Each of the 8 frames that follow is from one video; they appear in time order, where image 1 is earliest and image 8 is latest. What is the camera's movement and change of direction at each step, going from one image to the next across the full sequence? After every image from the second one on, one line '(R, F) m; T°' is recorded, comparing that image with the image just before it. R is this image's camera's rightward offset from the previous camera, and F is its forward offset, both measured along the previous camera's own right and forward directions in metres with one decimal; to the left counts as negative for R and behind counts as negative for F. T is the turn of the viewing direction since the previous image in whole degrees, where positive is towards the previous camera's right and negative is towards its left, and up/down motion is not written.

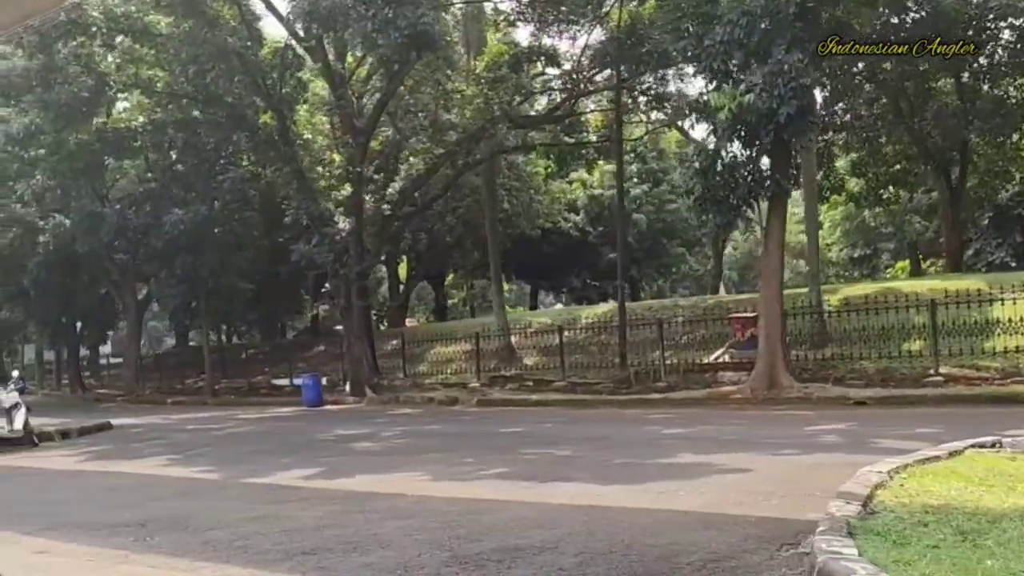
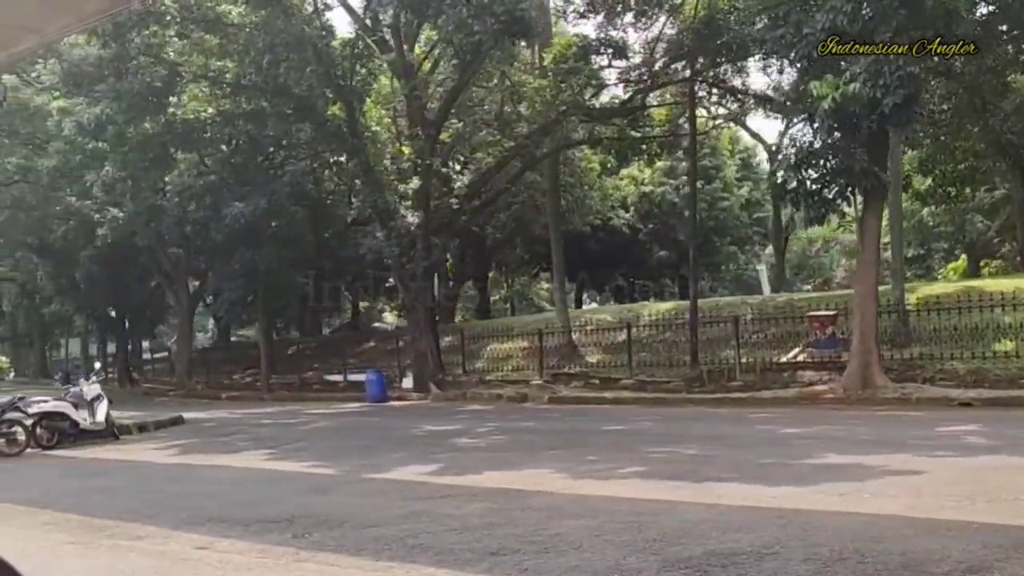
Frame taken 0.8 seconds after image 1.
(-1.1, +0.3) m; -1°
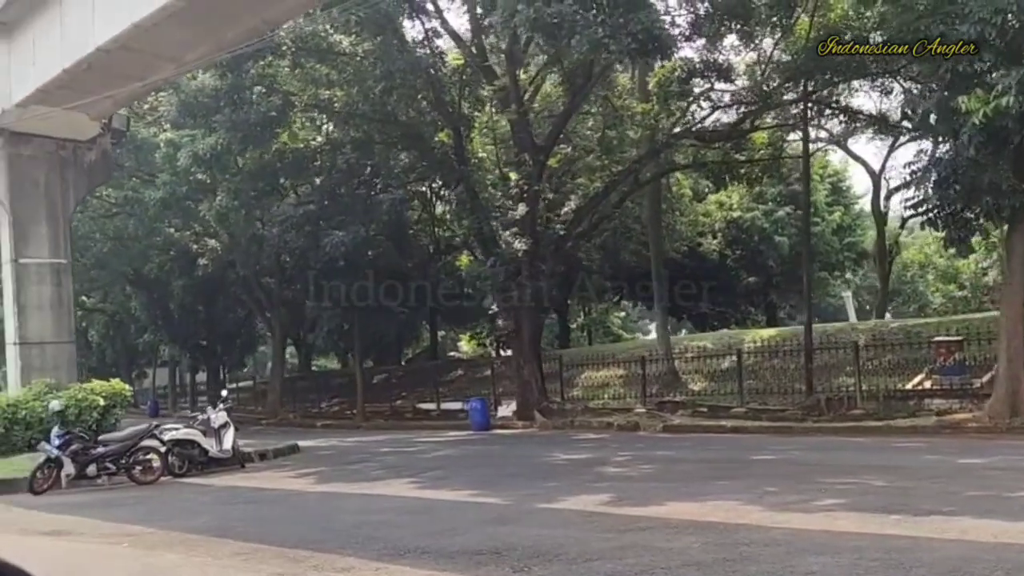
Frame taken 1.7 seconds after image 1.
(-1.1, +0.3) m; -3°
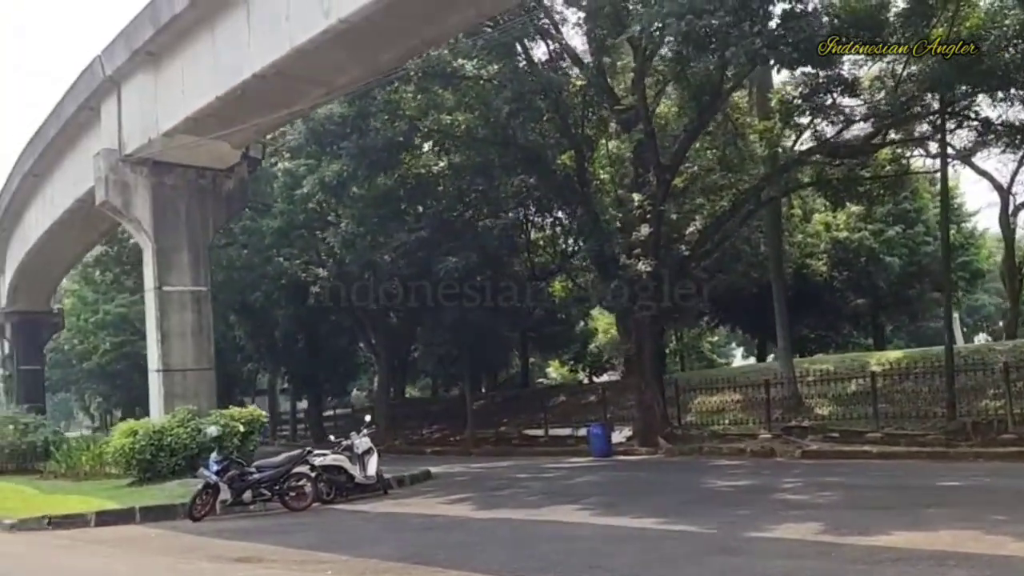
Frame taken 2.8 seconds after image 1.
(-1.2, +0.3) m; -4°
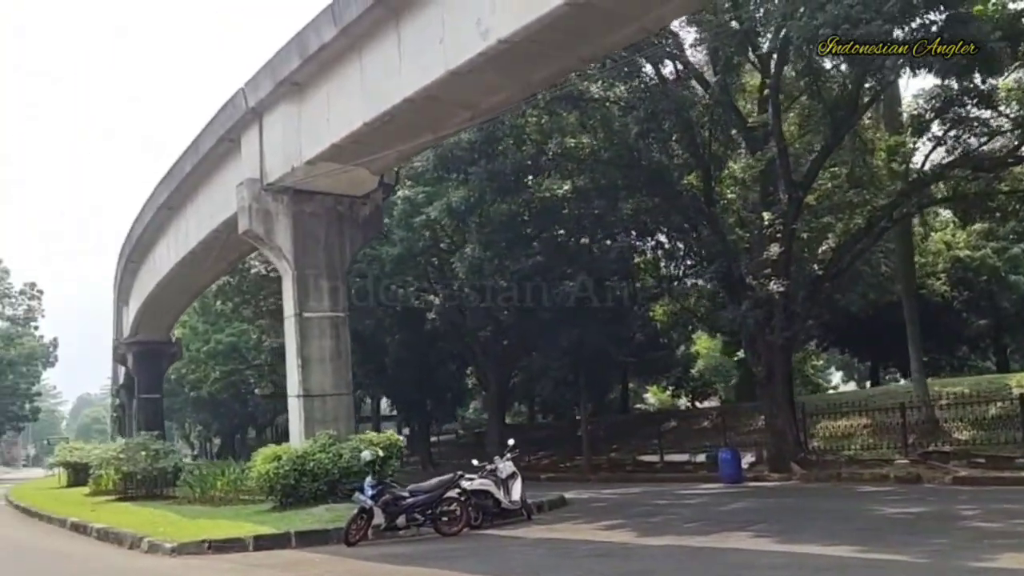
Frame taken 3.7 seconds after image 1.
(-1.0, +0.1) m; -5°
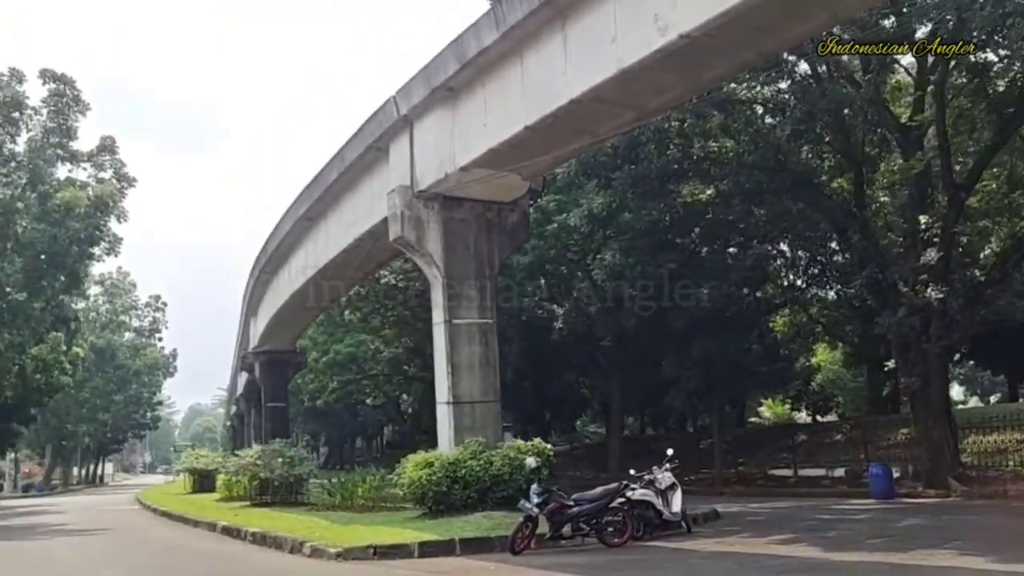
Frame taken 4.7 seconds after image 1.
(-1.0, +0.2) m; -5°
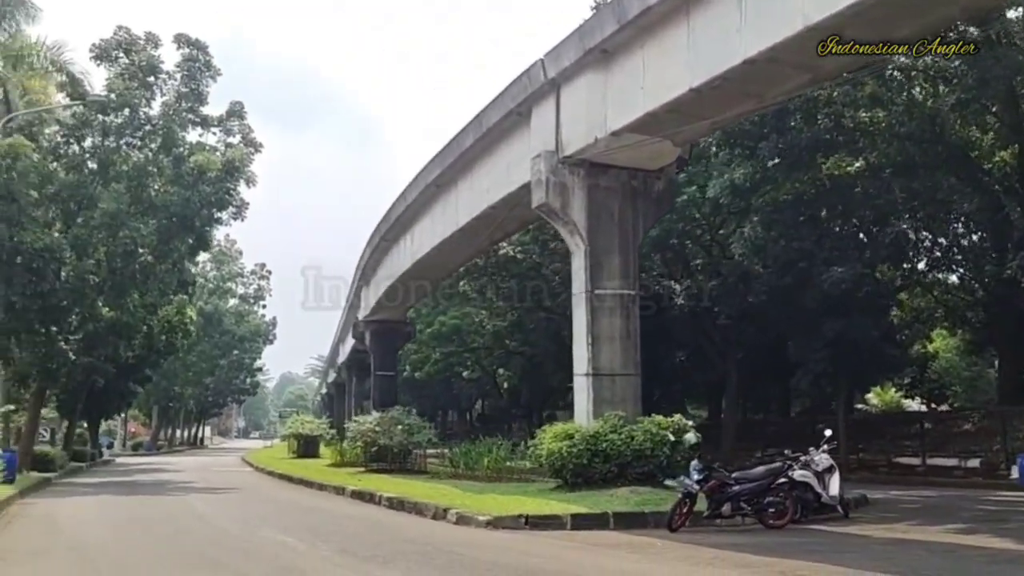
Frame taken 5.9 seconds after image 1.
(-1.1, +0.4) m; -5°
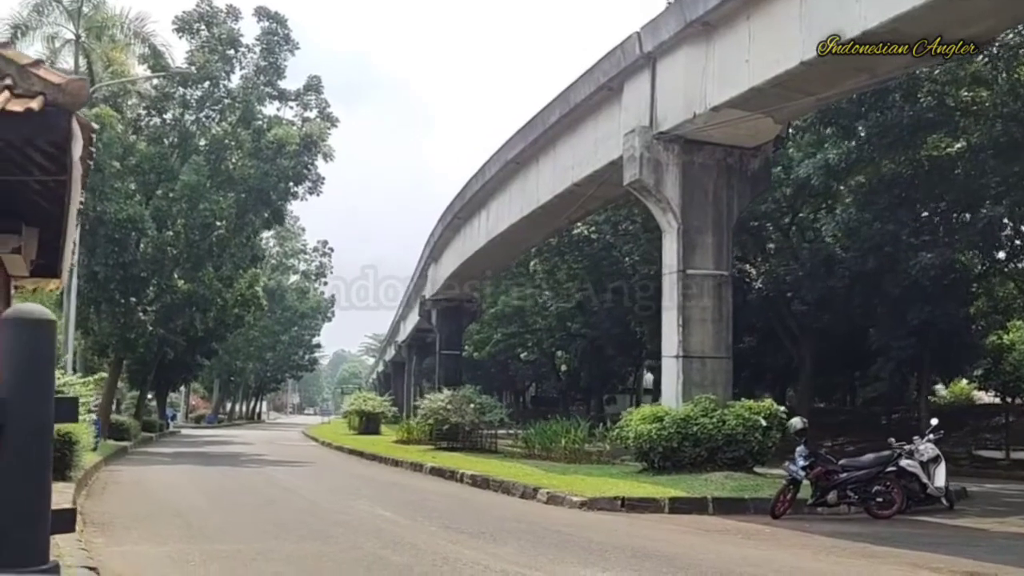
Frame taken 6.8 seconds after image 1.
(-0.7, +0.3) m; -3°
